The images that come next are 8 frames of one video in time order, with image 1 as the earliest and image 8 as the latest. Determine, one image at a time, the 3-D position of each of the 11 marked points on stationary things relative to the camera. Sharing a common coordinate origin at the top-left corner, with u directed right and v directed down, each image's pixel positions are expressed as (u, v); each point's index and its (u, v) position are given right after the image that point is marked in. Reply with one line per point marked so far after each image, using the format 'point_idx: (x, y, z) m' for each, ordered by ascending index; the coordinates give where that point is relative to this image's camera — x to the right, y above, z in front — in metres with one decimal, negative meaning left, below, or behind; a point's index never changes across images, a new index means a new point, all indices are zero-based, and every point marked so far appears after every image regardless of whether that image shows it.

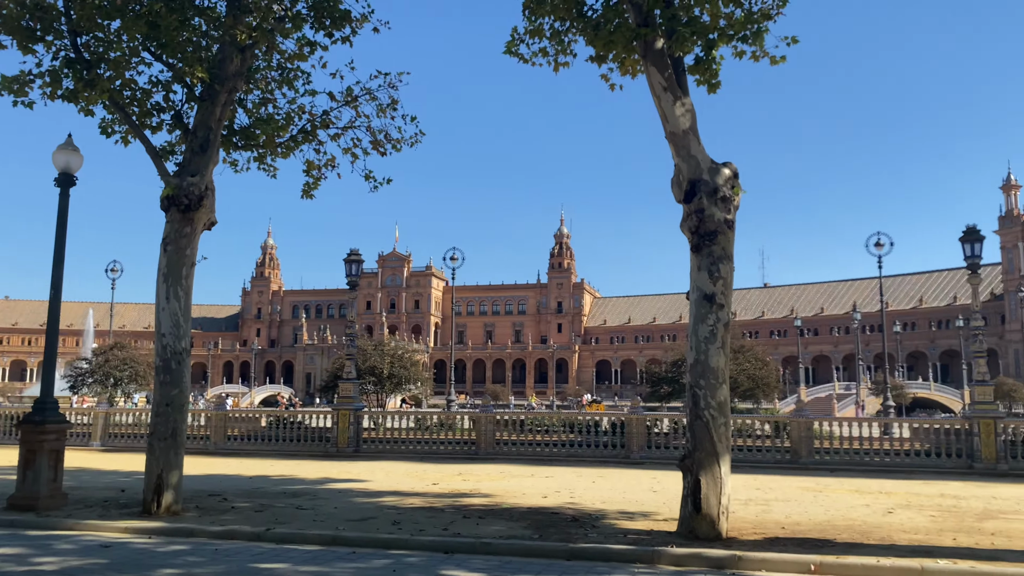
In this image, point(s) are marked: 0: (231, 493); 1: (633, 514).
0: (-3.5, -2.5, +10.3) m
1: (+1.3, -2.4, +8.8) m
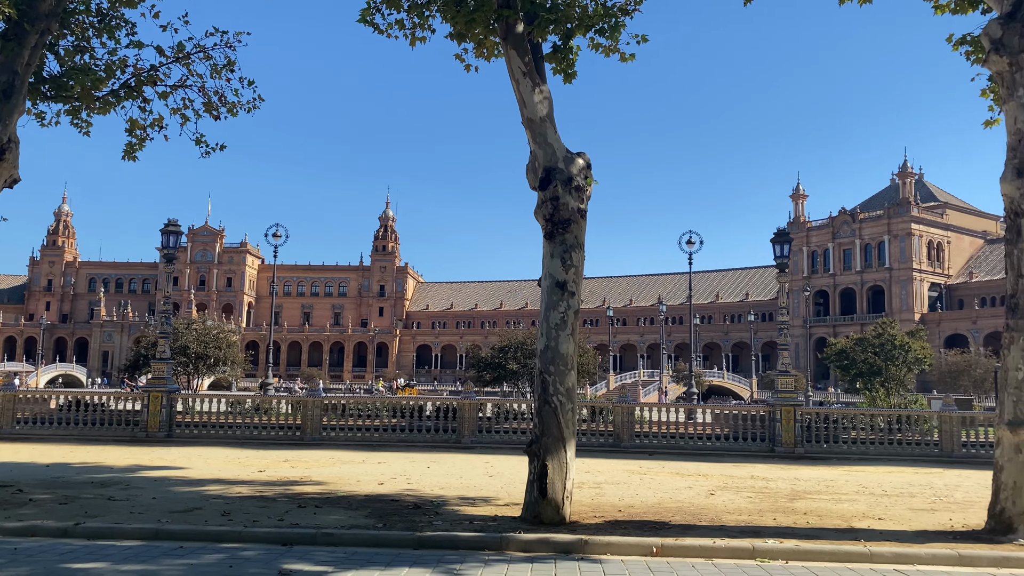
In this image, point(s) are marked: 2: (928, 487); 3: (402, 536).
0: (-5.4, -2.1, +9.2) m
1: (-0.4, -2.2, +8.8) m
2: (+5.9, -2.8, +11.9) m
3: (-0.9, -2.0, +6.6) m
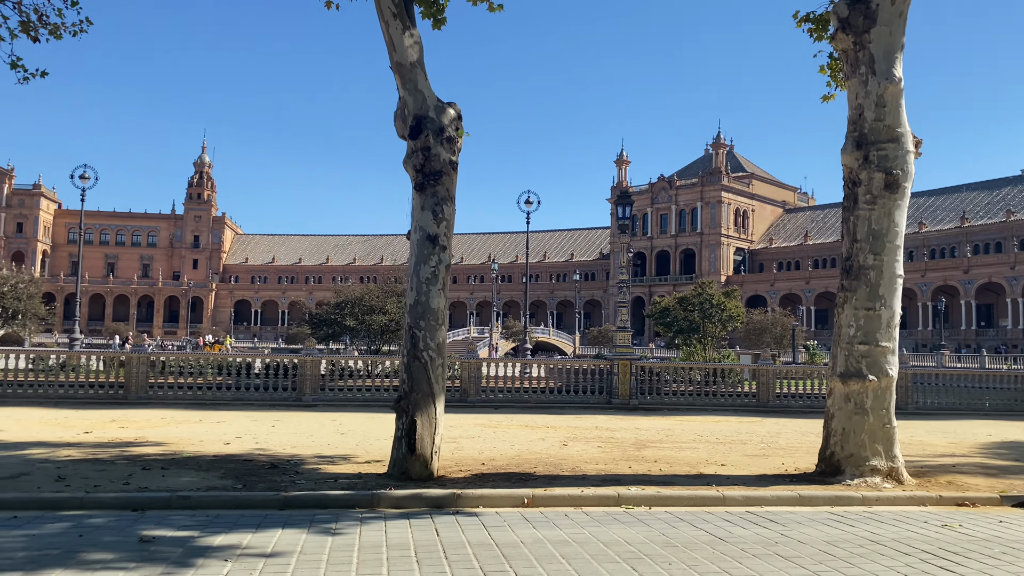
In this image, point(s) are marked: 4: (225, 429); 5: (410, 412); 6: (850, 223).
0: (-6.8, -1.5, +7.9) m
1: (-1.8, -1.7, +8.5) m
2: (+3.7, -2.3, +12.9) m
3: (-1.9, -1.6, +6.3) m
4: (-3.7, -1.8, +10.7) m
5: (-1.1, -1.4, +9.6) m
6: (+4.3, +0.8, +10.9) m
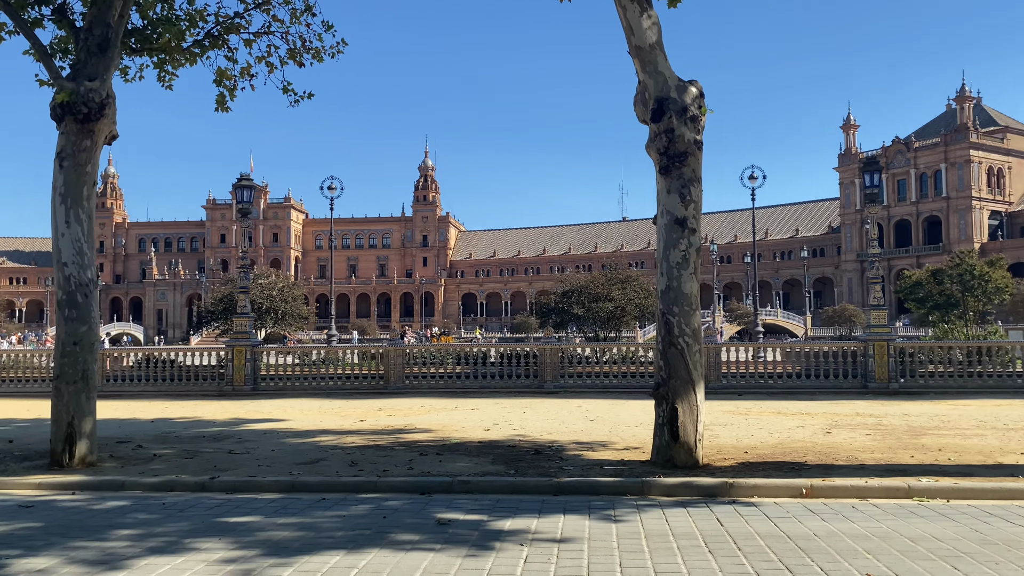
0: (-4.2, -1.7, +9.3) m
1: (+0.8, -1.6, +8.6) m
2: (+7.3, -1.8, +11.5) m
3: (+0.2, -1.5, +6.5) m
4: (-0.4, -1.7, +11.2) m
5: (+1.7, -1.3, +9.5) m
6: (+7.2, +1.3, +9.3) m
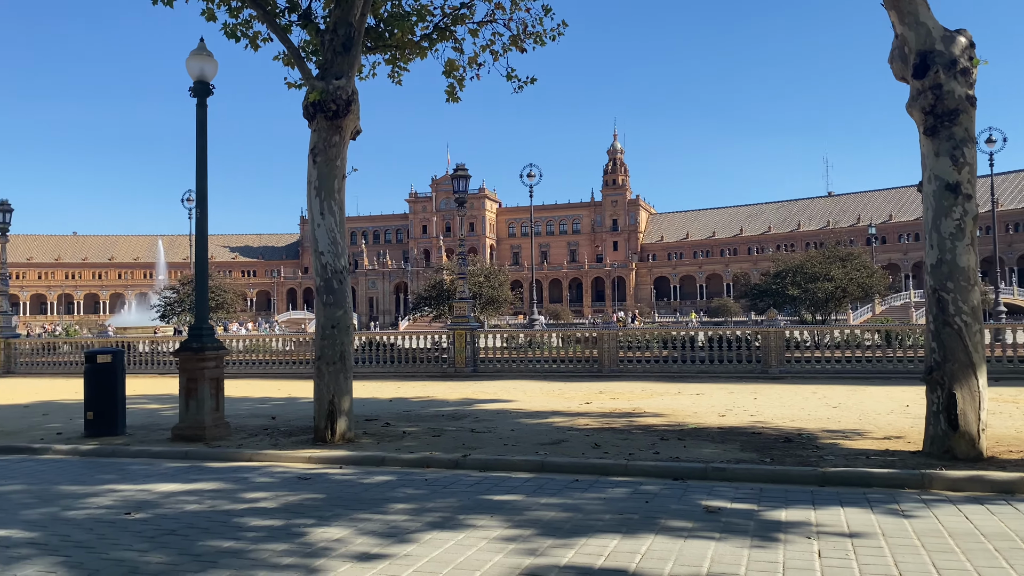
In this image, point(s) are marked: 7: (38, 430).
0: (-1.5, -1.5, +9.9) m
1: (+3.2, -1.4, +8.0) m
2: (+10.1, -1.4, +9.4) m
3: (+2.1, -1.3, +6.1) m
4: (+2.6, -1.5, +10.8) m
5: (+4.3, -1.0, +8.7) m
6: (+9.5, +1.6, +7.2) m
7: (-5.6, -1.7, +9.8) m
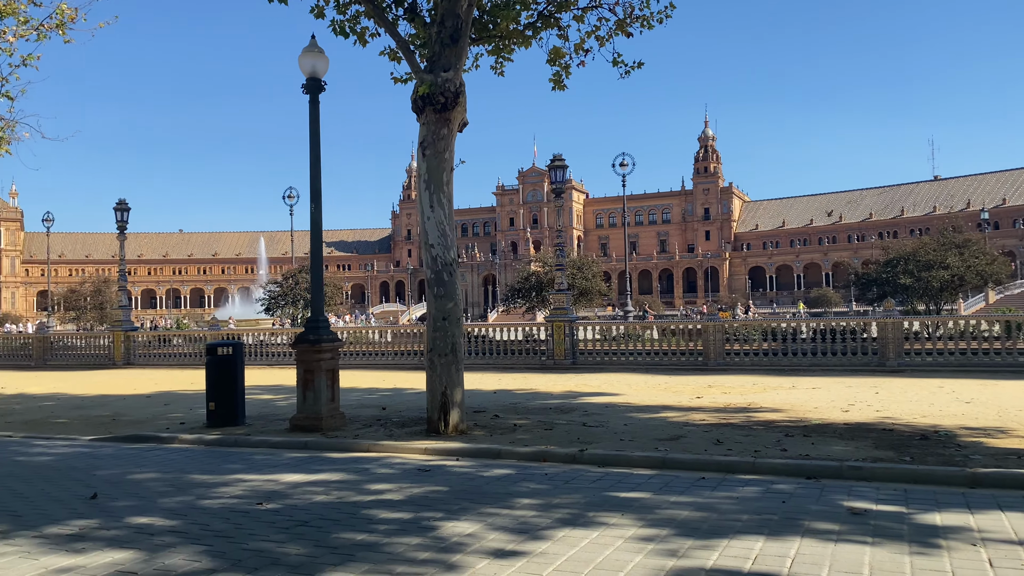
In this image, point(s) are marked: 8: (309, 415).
0: (-0.2, -1.4, +9.8) m
1: (+4.3, -1.3, +7.5) m
2: (+11.3, -1.2, +8.1) m
3: (+3.0, -1.3, +5.7) m
4: (+3.9, -1.3, +10.3) m
5: (+5.4, -0.9, +8.0) m
6: (+10.4, +1.8, +6.0) m
7: (-4.3, -1.6, +10.2) m
8: (-2.1, -1.3, +8.4) m
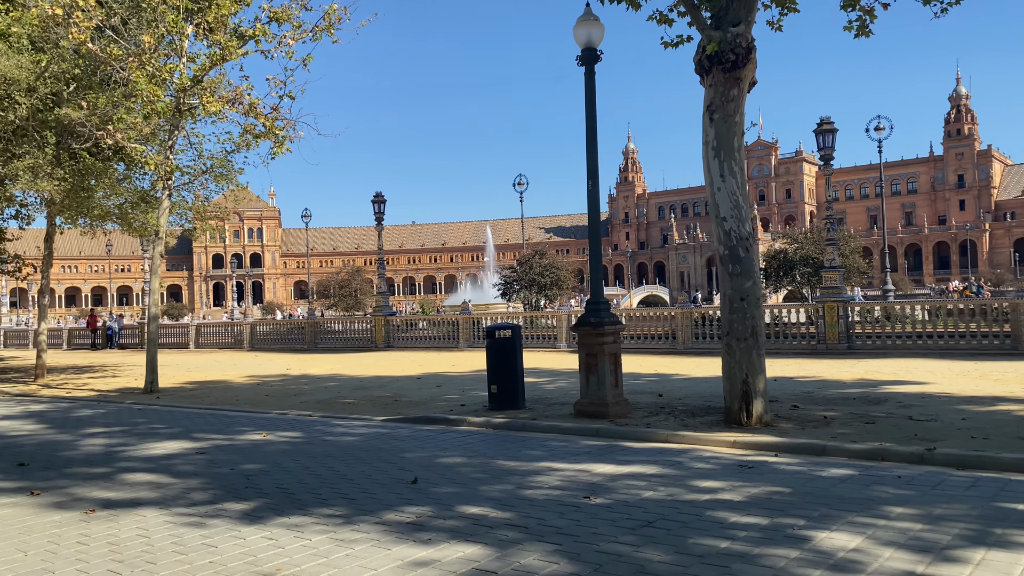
0: (+2.9, -1.2, +9.0) m
1: (+6.7, -1.0, +5.6) m
2: (+13.6, -0.8, +4.4) m
3: (+5.0, -1.0, +4.2) m
4: (+7.1, -1.0, +8.4) m
5: (+7.9, -0.6, +5.8) m
6: (+12.2, +2.1, +2.5) m
7: (-0.9, -1.4, +10.4) m
8: (+0.8, -1.1, +8.1) m
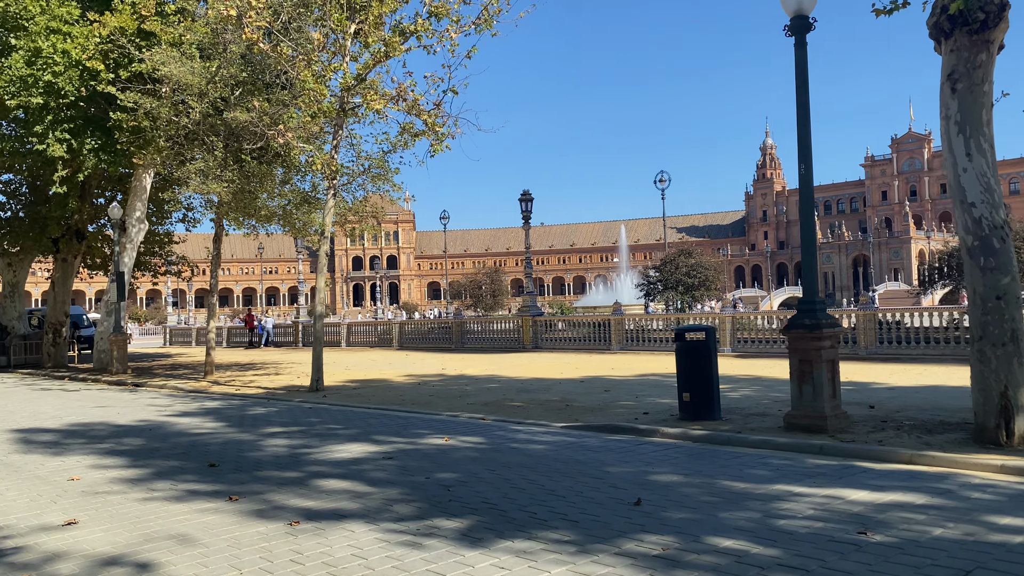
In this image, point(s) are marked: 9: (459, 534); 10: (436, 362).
0: (+4.8, -1.2, +7.8) m
1: (+8.0, -1.0, +3.8) m
2: (+14.7, -0.8, +1.6) m
3: (+6.1, -1.0, +2.7) m
4: (+8.8, -1.0, +6.6) m
5: (+9.2, -0.5, +3.9) m
6: (+13.0, +2.2, 0.0) m
7: (+1.2, -1.4, +9.7) m
8: (+2.5, -1.1, +7.2) m
9: (-0.3, -1.3, +4.4) m
10: (-1.7, -1.6, +18.1) m
